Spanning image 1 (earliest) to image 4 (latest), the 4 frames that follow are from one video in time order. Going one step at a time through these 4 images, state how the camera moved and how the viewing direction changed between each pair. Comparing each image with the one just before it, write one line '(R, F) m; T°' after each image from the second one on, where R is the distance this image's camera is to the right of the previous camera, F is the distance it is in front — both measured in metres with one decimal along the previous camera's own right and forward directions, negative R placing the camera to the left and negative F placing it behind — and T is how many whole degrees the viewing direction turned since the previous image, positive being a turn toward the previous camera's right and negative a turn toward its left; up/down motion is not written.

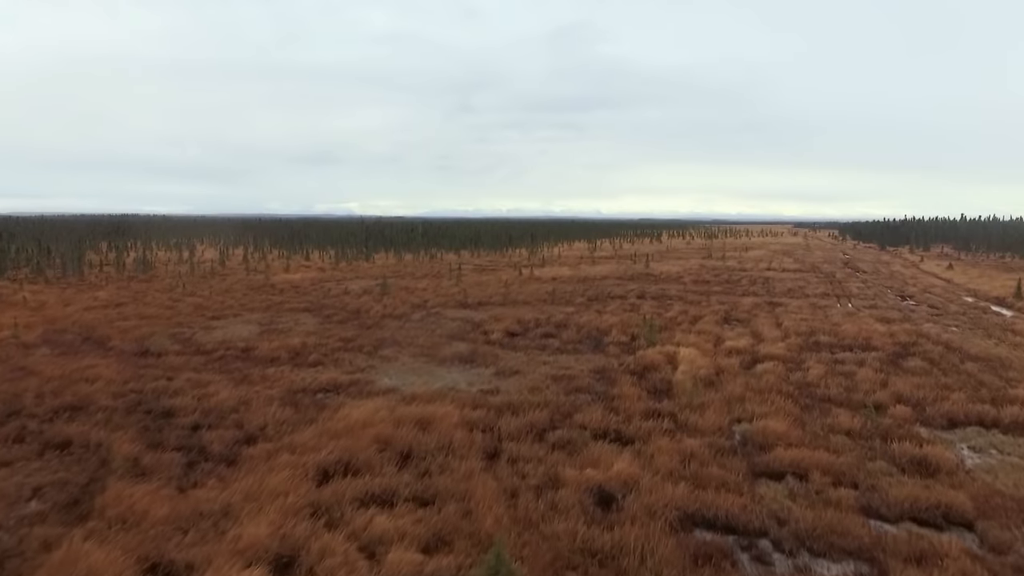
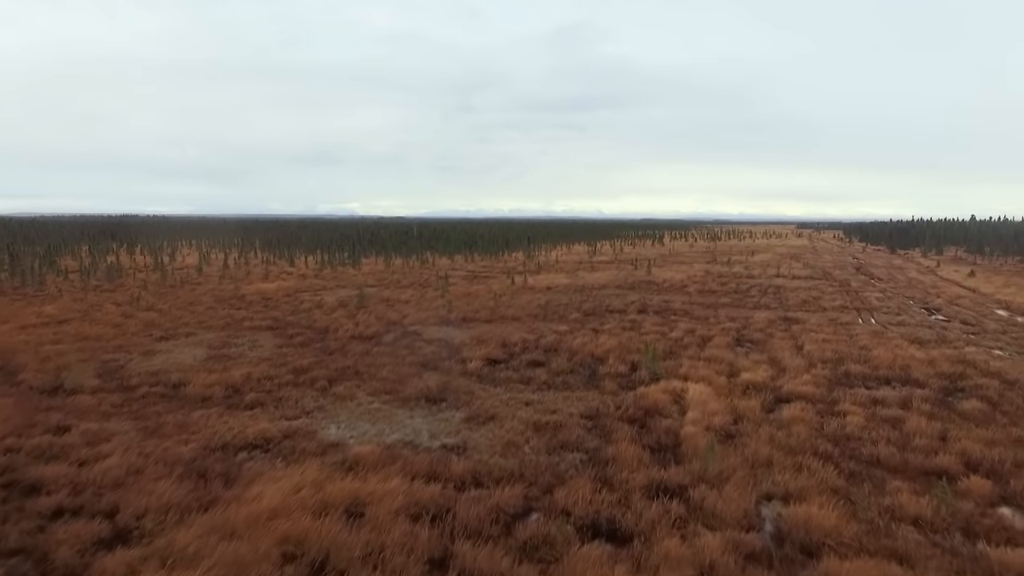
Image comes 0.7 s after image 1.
(+0.2, +1.0) m; 0°
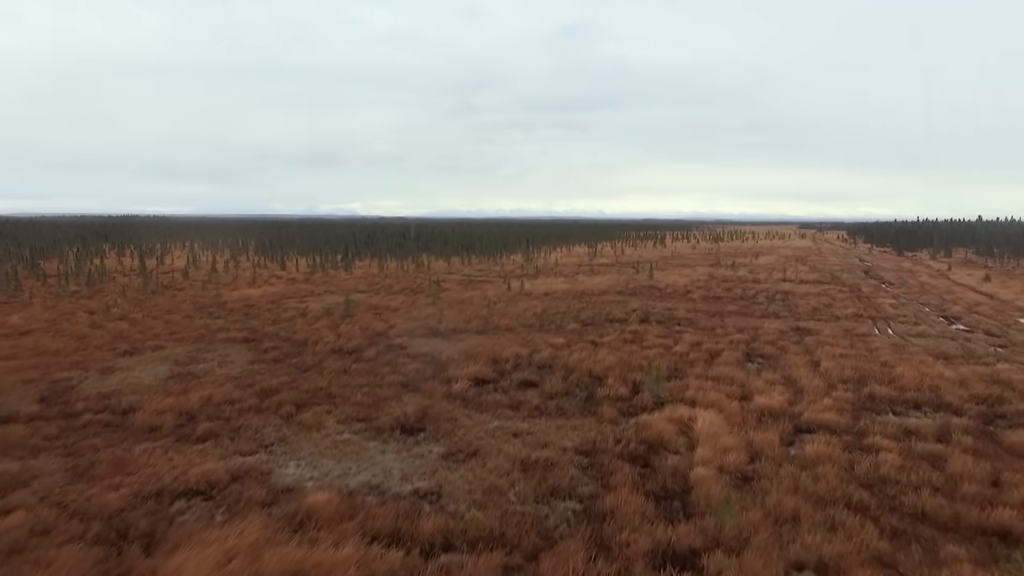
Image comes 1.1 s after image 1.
(+0.1, +0.6) m; 0°
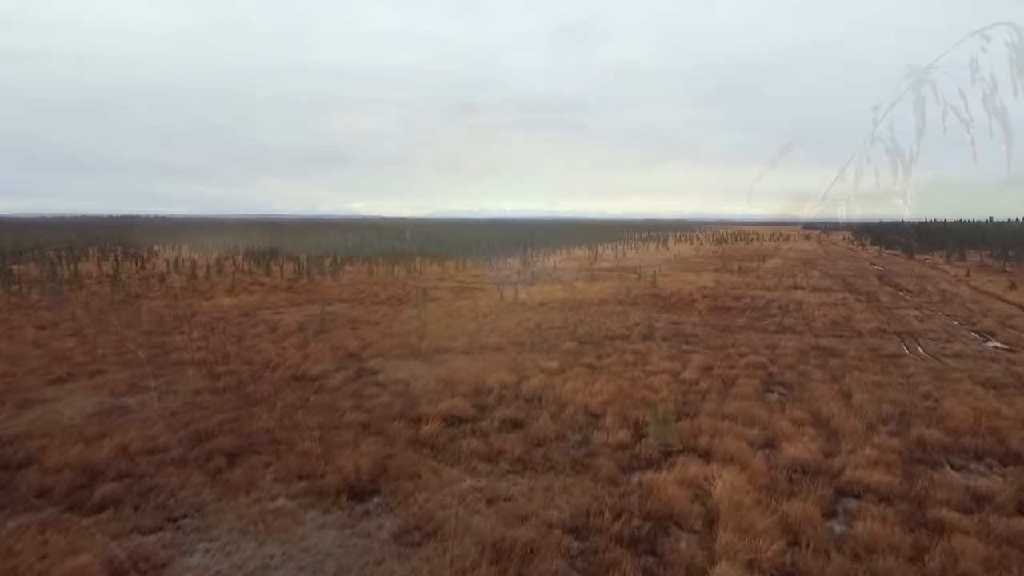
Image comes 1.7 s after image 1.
(+0.1, +0.9) m; 0°
